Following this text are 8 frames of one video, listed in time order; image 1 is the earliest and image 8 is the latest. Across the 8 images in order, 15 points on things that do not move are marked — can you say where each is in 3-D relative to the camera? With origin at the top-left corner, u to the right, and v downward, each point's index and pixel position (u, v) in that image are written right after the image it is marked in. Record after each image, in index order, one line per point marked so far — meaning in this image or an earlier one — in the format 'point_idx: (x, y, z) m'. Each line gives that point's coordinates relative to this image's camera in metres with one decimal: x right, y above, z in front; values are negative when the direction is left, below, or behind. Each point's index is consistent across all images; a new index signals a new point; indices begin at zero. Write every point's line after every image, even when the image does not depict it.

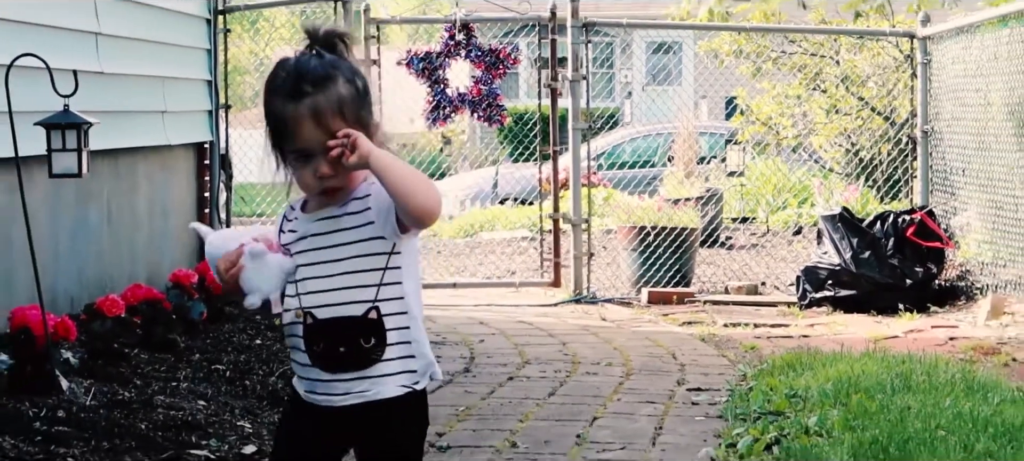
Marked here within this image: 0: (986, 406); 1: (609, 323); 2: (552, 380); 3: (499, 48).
0: (+0.8, -0.3, +3.1) m
1: (+0.2, -0.2, +4.2) m
2: (+0.1, -0.3, +3.4) m
3: (0.0, +0.5, +6.1) m
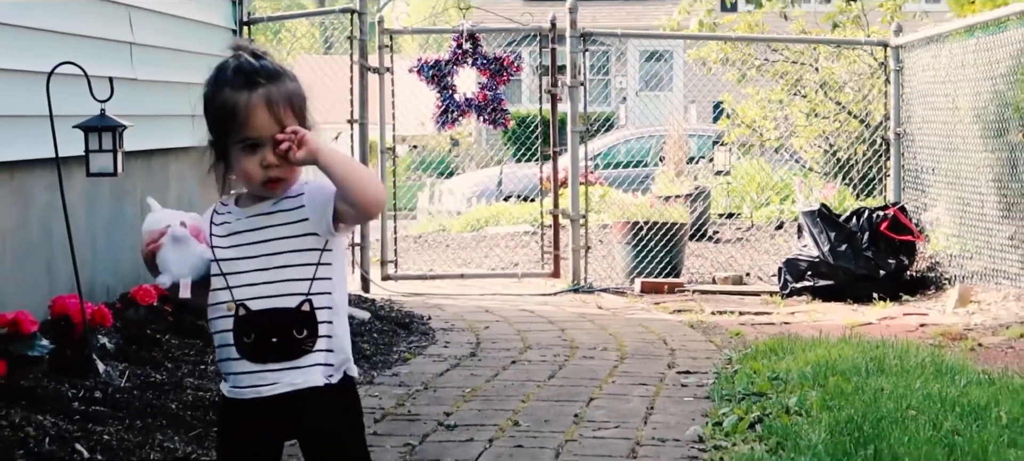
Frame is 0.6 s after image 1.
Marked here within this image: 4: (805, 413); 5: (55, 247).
0: (+0.8, -0.3, +3.3) m
1: (+0.2, -0.2, +4.4) m
2: (+0.1, -0.2, +3.7) m
3: (0.0, +0.5, +6.3) m
4: (+0.5, -0.3, +3.2) m
5: (-0.9, 0.0, +3.7) m
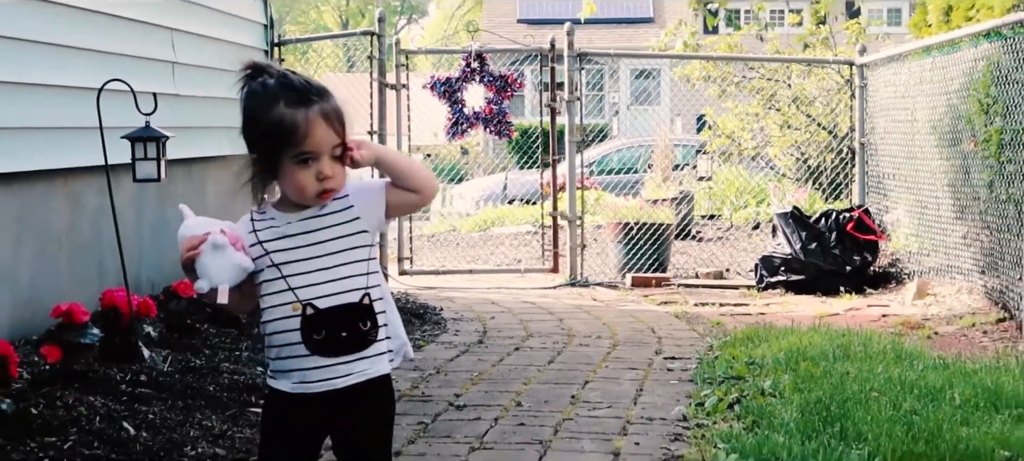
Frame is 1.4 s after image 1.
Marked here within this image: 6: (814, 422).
0: (+0.8, -0.3, +3.7) m
1: (+0.2, -0.2, +4.8) m
2: (+0.1, -0.2, +4.0) m
3: (0.0, +0.6, +6.7) m
4: (+0.5, -0.3, +3.6) m
5: (-0.9, 0.0, +4.1) m
6: (+0.5, -0.3, +3.4) m
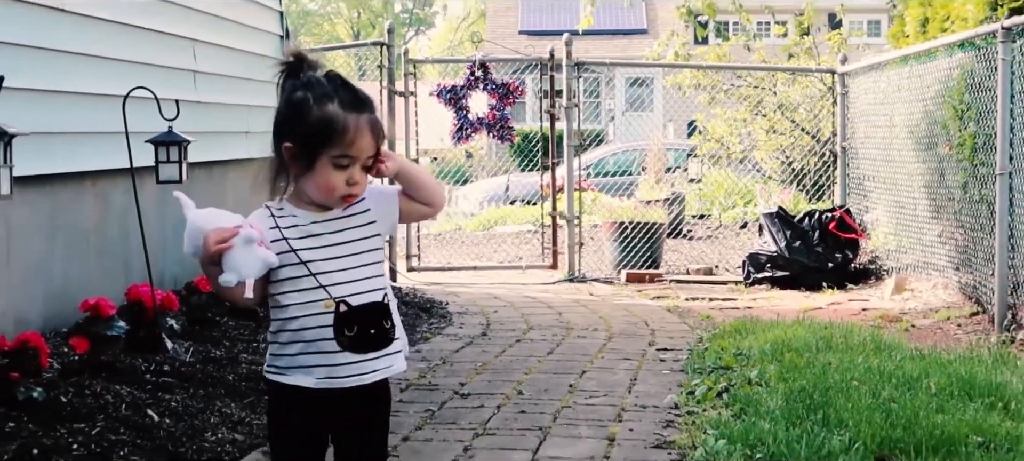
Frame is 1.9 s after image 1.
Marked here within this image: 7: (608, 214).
0: (+0.8, -0.3, +3.9) m
1: (+0.2, -0.2, +5.0) m
2: (+0.1, -0.2, +4.3) m
3: (0.0, +0.6, +6.9) m
4: (+0.5, -0.3, +3.8) m
5: (-0.9, 0.0, +4.3) m
6: (+0.5, -0.3, +3.6) m
7: (+0.4, +0.1, +7.7) m
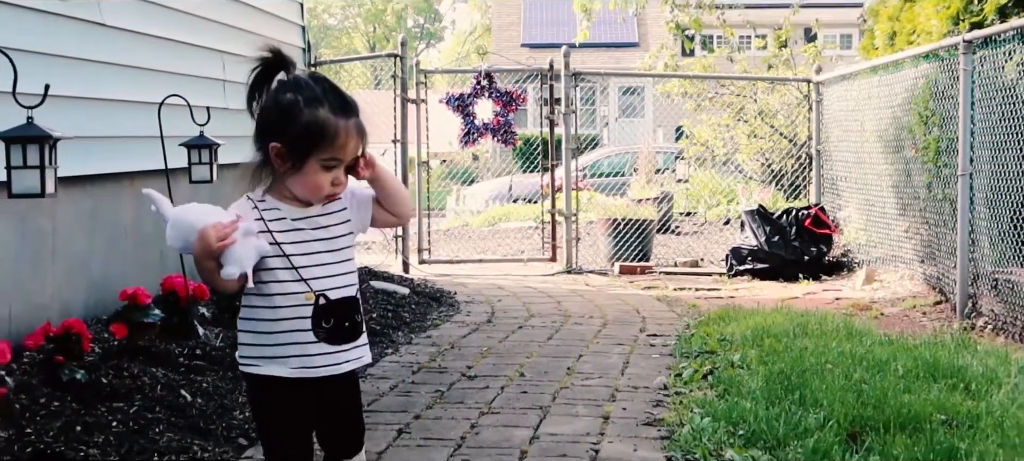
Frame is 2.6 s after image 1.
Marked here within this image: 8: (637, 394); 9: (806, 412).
0: (+0.8, -0.3, +4.3) m
1: (+0.2, -0.2, +5.3) m
2: (+0.1, -0.2, +4.6) m
3: (0.0, +0.5, +7.3) m
4: (+0.5, -0.3, +4.1) m
5: (-0.9, 0.0, +4.7) m
6: (+0.5, -0.3, +3.9) m
7: (+0.4, +0.1, +8.0) m
8: (+0.3, -0.3, +4.1) m
9: (+0.6, -0.4, +3.8) m
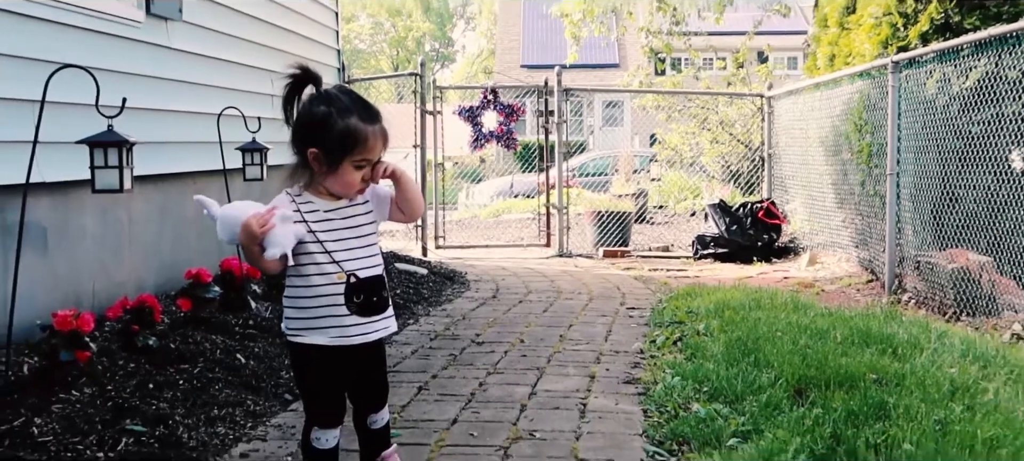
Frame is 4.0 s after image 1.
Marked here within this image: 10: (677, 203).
0: (+0.8, -0.2, +5.1) m
1: (+0.2, -0.2, +6.1) m
2: (+0.1, -0.2, +5.4) m
3: (0.0, +0.5, +8.1) m
4: (+0.5, -0.3, +4.9) m
5: (-0.9, 0.0, +5.5) m
6: (+0.5, -0.3, +4.7) m
7: (+0.4, +0.1, +8.8) m
8: (+0.3, -0.3, +4.9) m
9: (+0.6, -0.3, +4.6) m
10: (+0.9, +0.2, +11.1) m
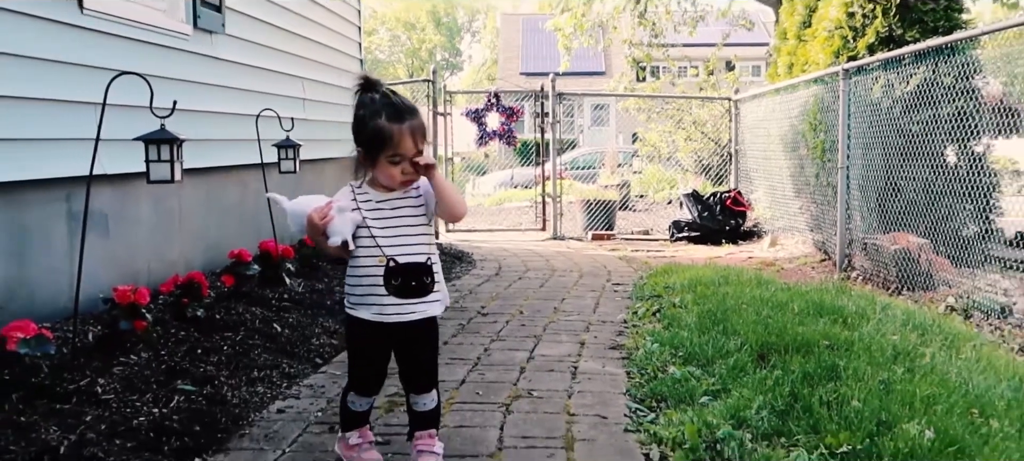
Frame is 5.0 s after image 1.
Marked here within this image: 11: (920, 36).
0: (+0.8, -0.2, +5.8) m
1: (+0.2, -0.1, +6.9) m
2: (+0.1, -0.2, +6.2) m
3: (0.0, +0.6, +8.8) m
4: (+0.5, -0.2, +5.7) m
5: (-0.9, 0.0, +6.2) m
6: (+0.5, -0.3, +5.5) m
7: (+0.3, +0.1, +9.6) m
8: (+0.3, -0.3, +5.6) m
9: (+0.6, -0.3, +5.3) m
10: (+0.9, +0.2, +11.8) m
11: (+1.6, +0.8, +7.4) m
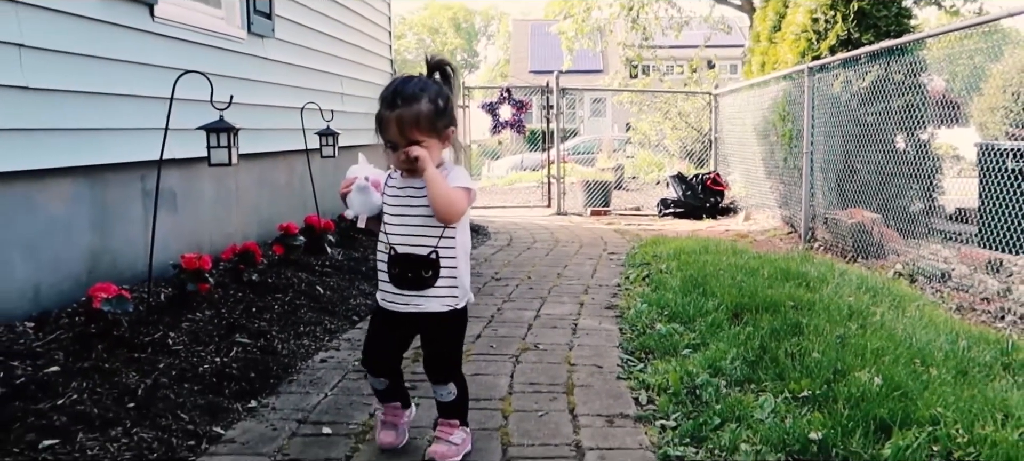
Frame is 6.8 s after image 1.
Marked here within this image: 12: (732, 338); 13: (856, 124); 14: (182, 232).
0: (+0.8, -0.1, +6.7) m
1: (+0.3, 0.0, +7.8) m
2: (+0.1, -0.1, +7.1) m
3: (0.0, +0.7, +9.7) m
4: (+0.5, -0.1, +6.6) m
5: (-0.8, +0.1, +7.1) m
6: (+0.6, -0.2, +6.4) m
7: (+0.4, +0.2, +10.5) m
8: (+0.3, -0.2, +6.5) m
9: (+0.6, -0.2, +6.2) m
10: (+1.0, +0.3, +12.7) m
11: (+1.6, +0.8, +8.3) m
12: (+0.6, -0.3, +5.7) m
13: (+1.3, +0.4, +7.2) m
14: (-1.1, 0.0, +6.2) m
